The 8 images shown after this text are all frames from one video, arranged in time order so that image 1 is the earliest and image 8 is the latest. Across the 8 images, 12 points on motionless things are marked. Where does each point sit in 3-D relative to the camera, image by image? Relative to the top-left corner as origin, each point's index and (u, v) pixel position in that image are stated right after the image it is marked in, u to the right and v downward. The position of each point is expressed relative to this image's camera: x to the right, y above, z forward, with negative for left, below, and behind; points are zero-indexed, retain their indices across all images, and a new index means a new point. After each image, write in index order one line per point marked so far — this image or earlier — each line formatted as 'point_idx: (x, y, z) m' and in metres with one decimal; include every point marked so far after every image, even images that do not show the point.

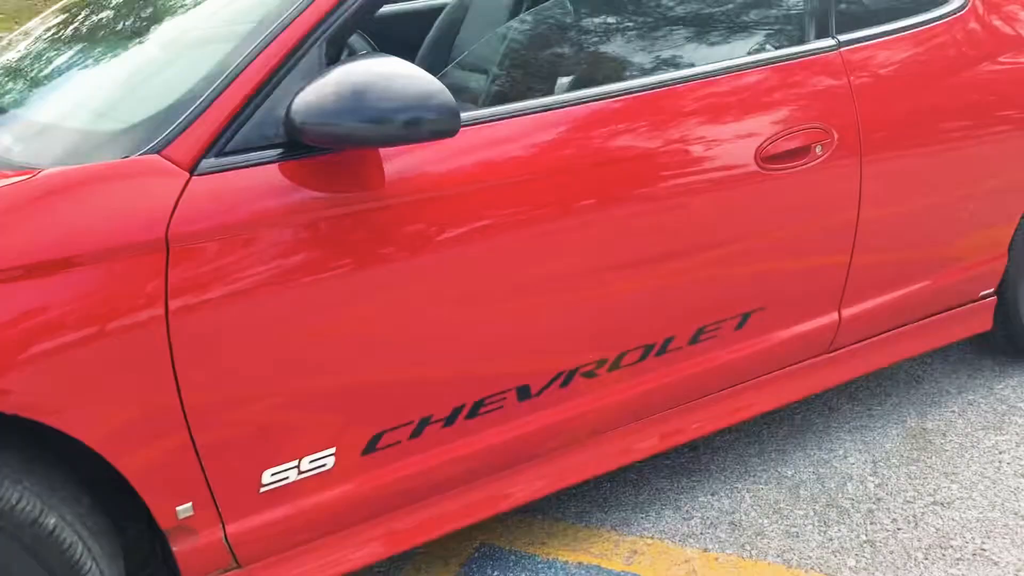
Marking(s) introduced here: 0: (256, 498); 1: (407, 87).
0: (-0.4, -0.3, +1.6) m
1: (-0.2, +0.3, +1.4) m
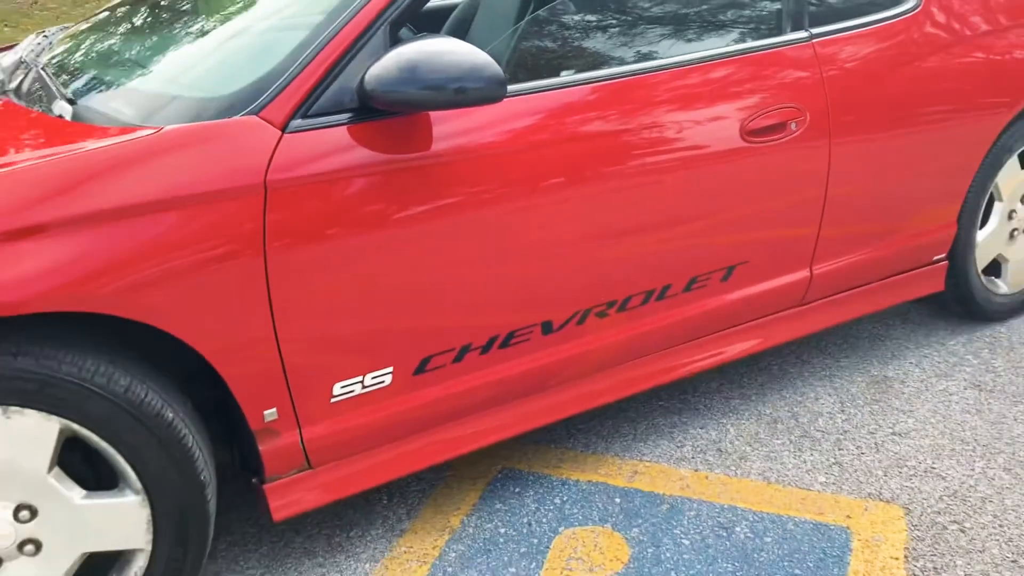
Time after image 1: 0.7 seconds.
0: (-0.4, -0.2, +1.9) m
1: (-0.1, +0.4, +1.7) m
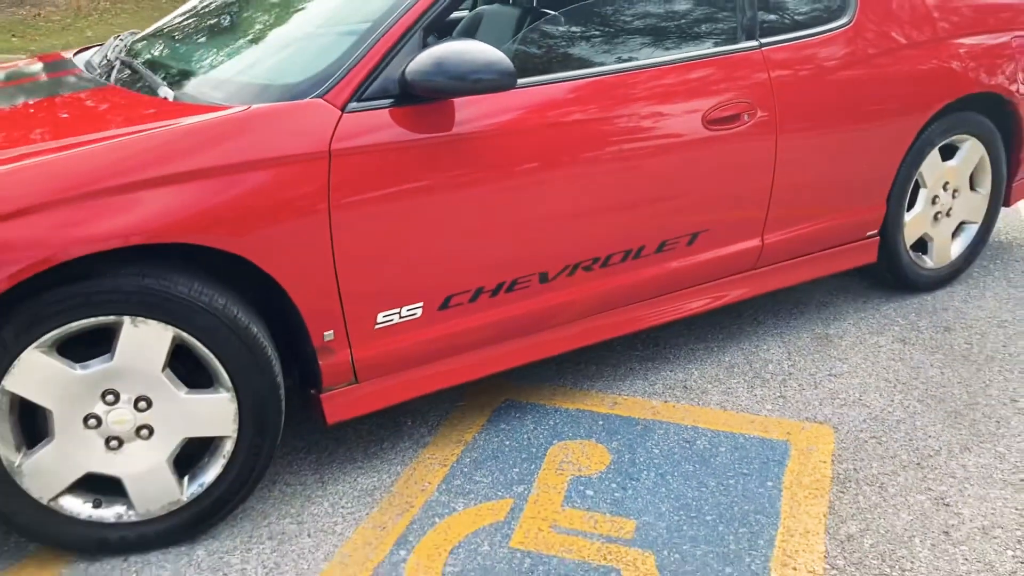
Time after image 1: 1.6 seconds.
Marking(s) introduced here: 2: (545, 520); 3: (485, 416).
0: (-0.3, -0.1, +2.4) m
1: (-0.1, +0.5, +2.2) m
2: (+0.1, -0.6, +2.3) m
3: (-0.1, -0.4, +2.7) m
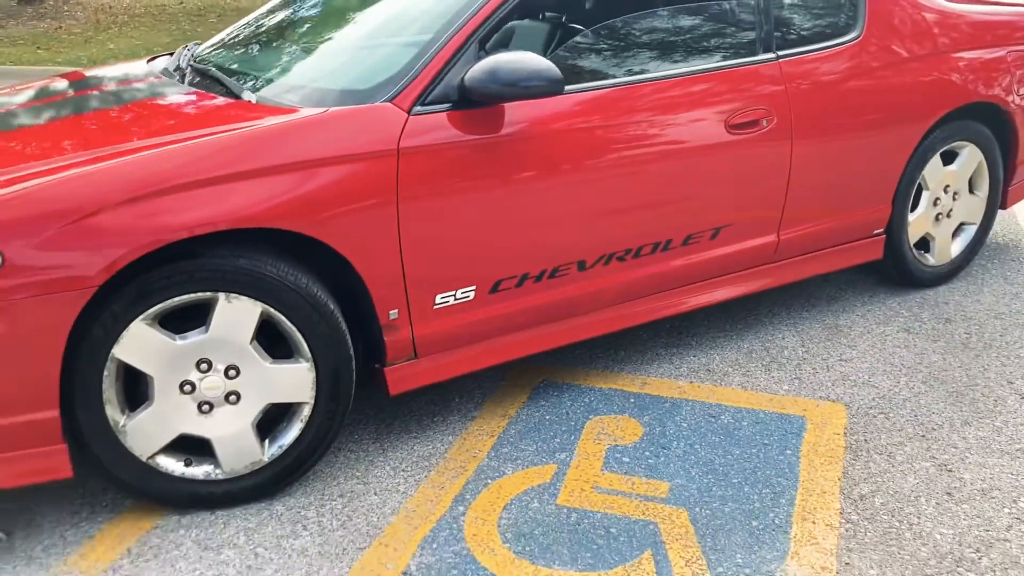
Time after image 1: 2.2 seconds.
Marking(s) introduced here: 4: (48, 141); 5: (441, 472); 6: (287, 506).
0: (-0.2, -0.1, +2.6) m
1: (0.0, +0.6, +2.5) m
2: (+0.2, -0.5, +2.5) m
3: (0.0, -0.3, +3.0) m
4: (-1.2, +0.4, +2.4) m
5: (-0.2, -0.5, +2.6) m
6: (-0.6, -0.6, +2.4) m
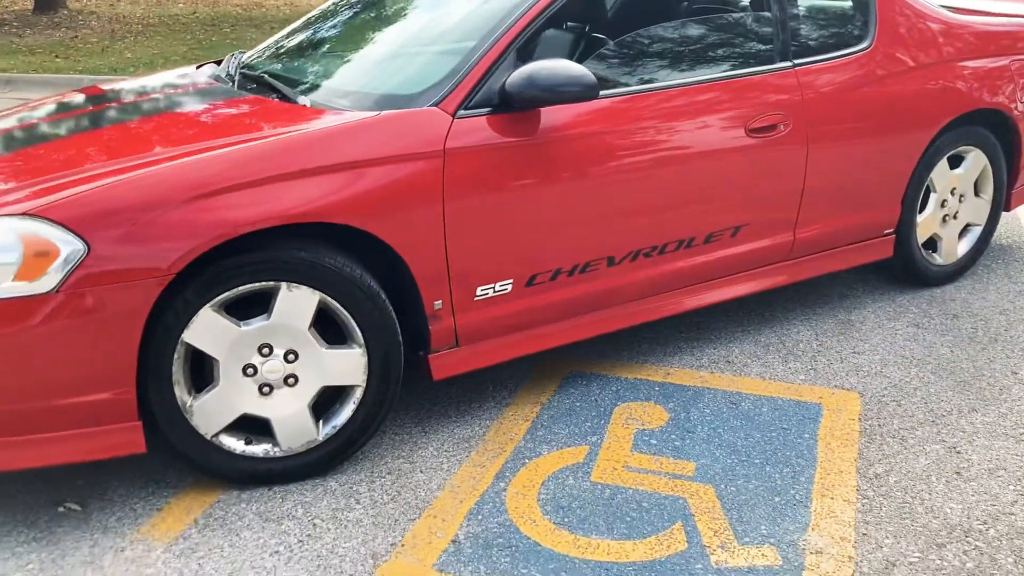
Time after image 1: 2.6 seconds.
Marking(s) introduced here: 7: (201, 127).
0: (-0.1, 0.0, +2.8) m
1: (+0.2, +0.6, +2.7) m
2: (+0.3, -0.5, +2.7) m
3: (+0.1, -0.3, +3.2) m
4: (-1.1, +0.4, +2.6) m
5: (-0.1, -0.5, +2.7) m
6: (-0.5, -0.5, +2.6) m
7: (-0.9, +0.4, +2.7) m
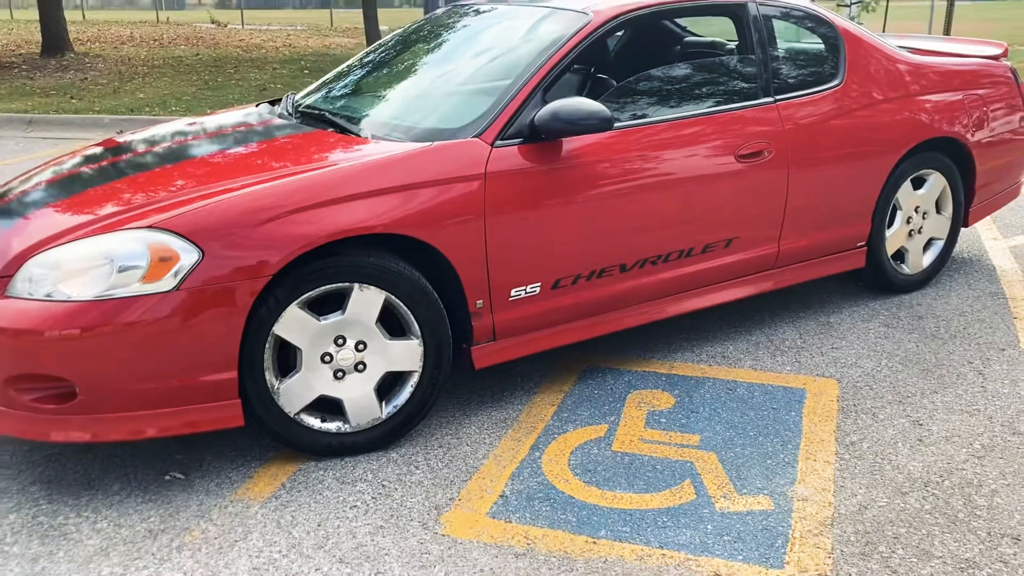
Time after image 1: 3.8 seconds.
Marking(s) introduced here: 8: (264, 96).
0: (0.0, -0.1, +3.3) m
1: (+0.2, +0.6, +3.2) m
2: (+0.4, -0.5, +3.2) m
3: (+0.2, -0.3, +3.6) m
4: (-1.0, +0.4, +3.1) m
5: (0.0, -0.5, +3.2) m
6: (-0.4, -0.5, +3.1) m
7: (-0.8, +0.4, +3.2) m
8: (-3.2, +2.5, +12.4) m
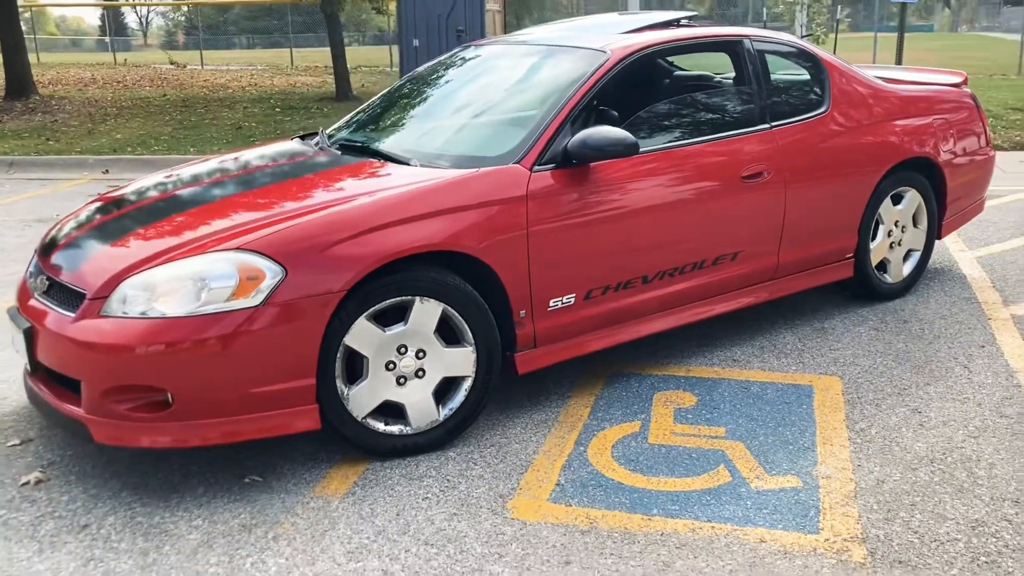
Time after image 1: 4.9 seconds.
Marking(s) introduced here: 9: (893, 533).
0: (+0.1, -0.1, +3.6) m
1: (+0.4, +0.6, +3.5) m
2: (+0.6, -0.5, +3.5) m
3: (+0.4, -0.4, +4.0) m
4: (-0.9, +0.3, +3.3) m
5: (+0.2, -0.5, +3.5) m
6: (-0.2, -0.6, +3.4) m
7: (-0.6, +0.4, +3.4) m
8: (-3.6, +2.0, +12.6) m
9: (+1.1, -0.7, +2.8) m
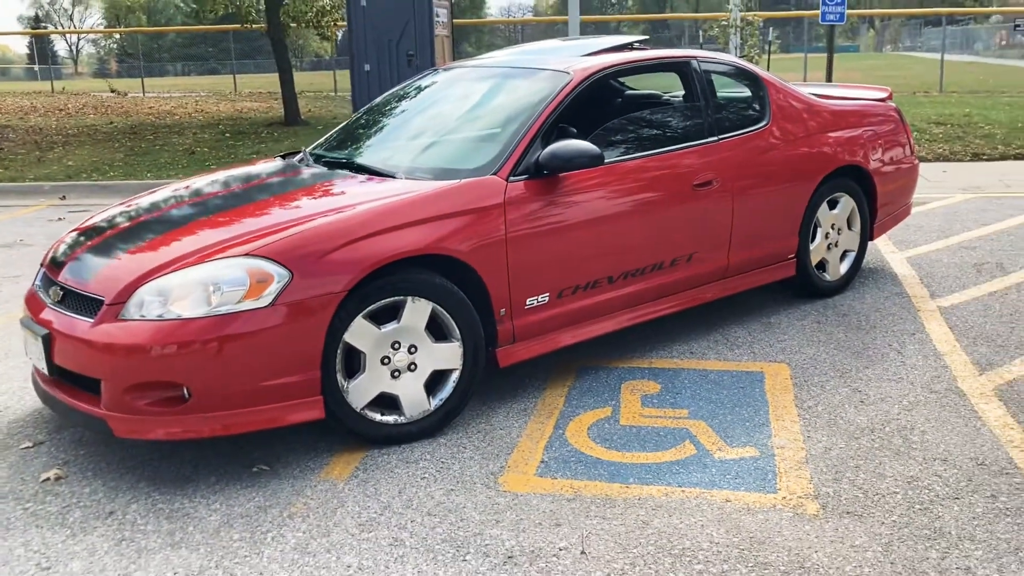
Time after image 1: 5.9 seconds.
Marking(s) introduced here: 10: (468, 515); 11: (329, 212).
0: (0.0, -0.1, +3.9) m
1: (+0.3, +0.6, +3.9) m
2: (+0.5, -0.5, +3.8) m
3: (+0.3, -0.4, +4.3) m
4: (-0.9, +0.3, +3.6) m
5: (+0.1, -0.5, +3.9) m
6: (-0.3, -0.6, +3.7) m
7: (-0.7, +0.4, +3.7) m
8: (-4.3, +1.7, +12.8) m
9: (+1.1, -0.7, +3.1) m
10: (-0.1, -0.7, +3.1) m
11: (-0.7, +0.3, +3.5) m
